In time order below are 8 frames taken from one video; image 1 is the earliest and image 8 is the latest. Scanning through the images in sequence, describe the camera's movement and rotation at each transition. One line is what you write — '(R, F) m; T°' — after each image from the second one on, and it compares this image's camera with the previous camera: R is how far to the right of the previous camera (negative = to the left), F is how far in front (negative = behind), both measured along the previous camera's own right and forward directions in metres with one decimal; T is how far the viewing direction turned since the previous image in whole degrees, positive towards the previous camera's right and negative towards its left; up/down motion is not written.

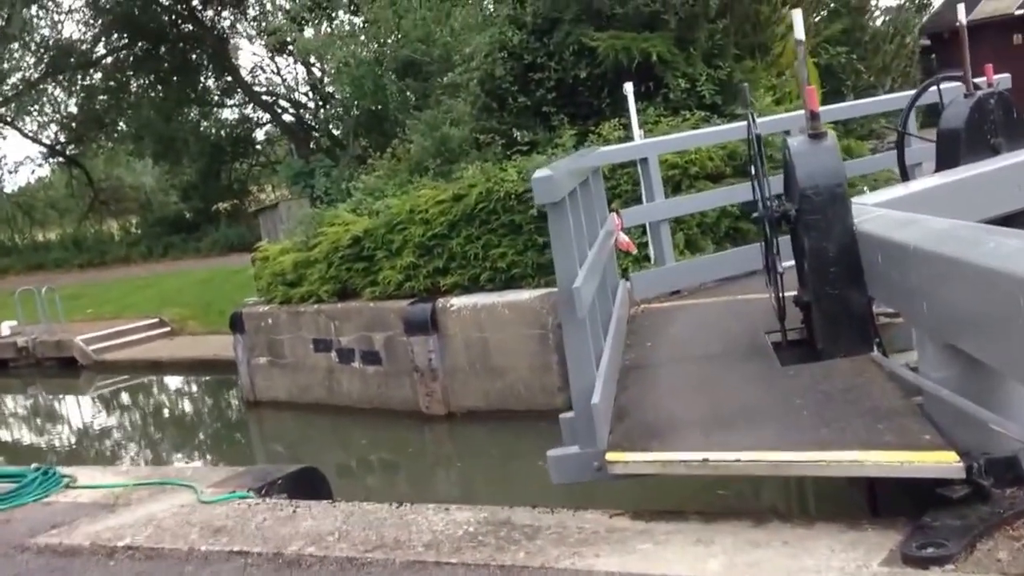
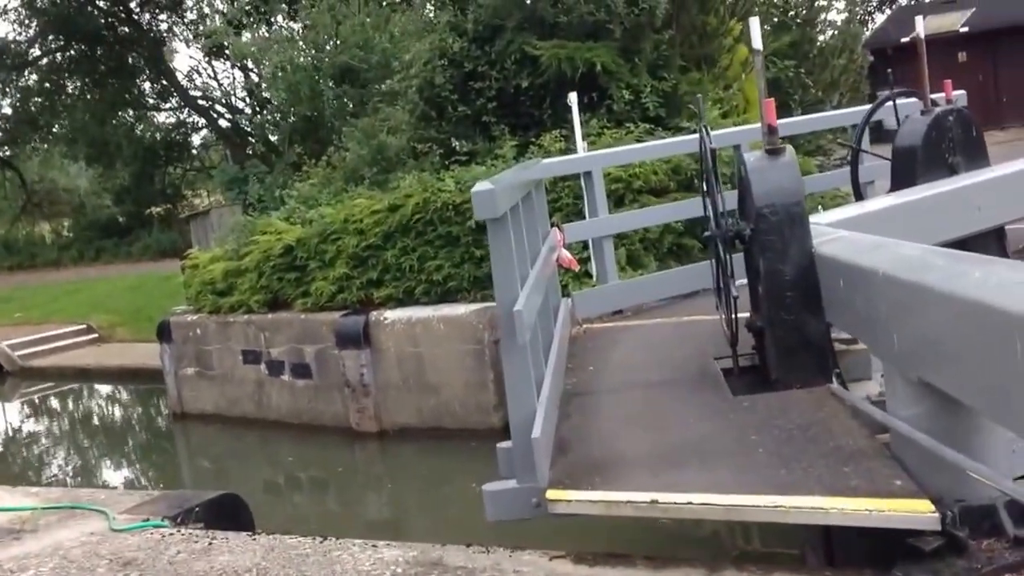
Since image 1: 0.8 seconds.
(0.0, +0.3) m; +4°
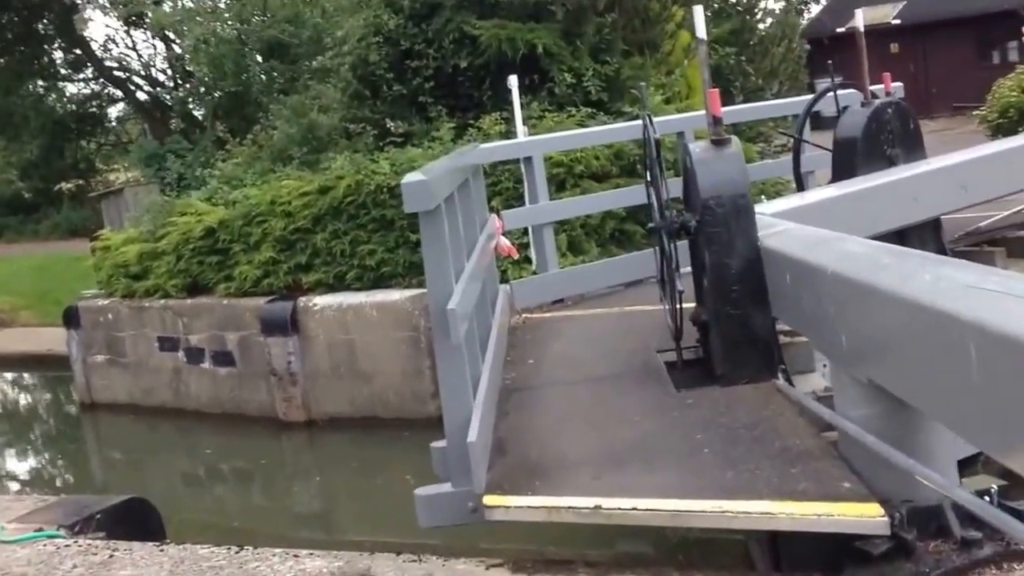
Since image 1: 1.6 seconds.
(0.0, +0.2) m; +4°
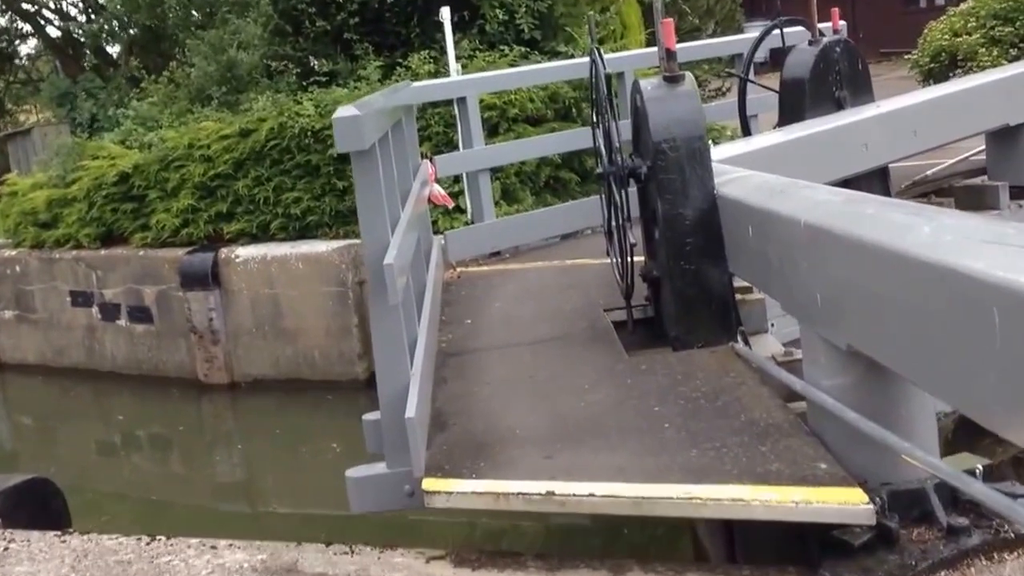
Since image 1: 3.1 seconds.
(0.0, +0.3) m; +4°
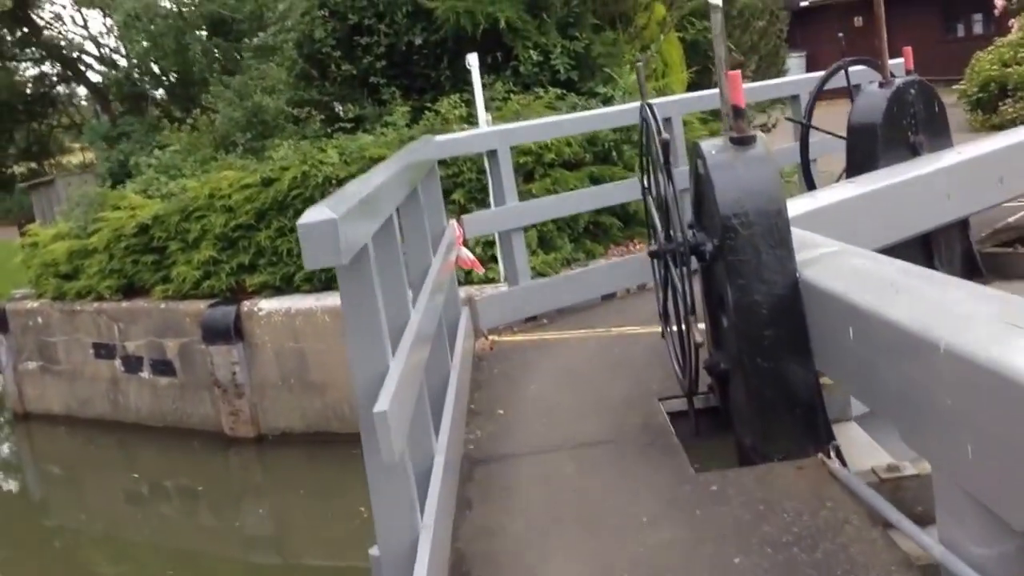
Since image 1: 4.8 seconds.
(0.0, +0.6) m; -2°
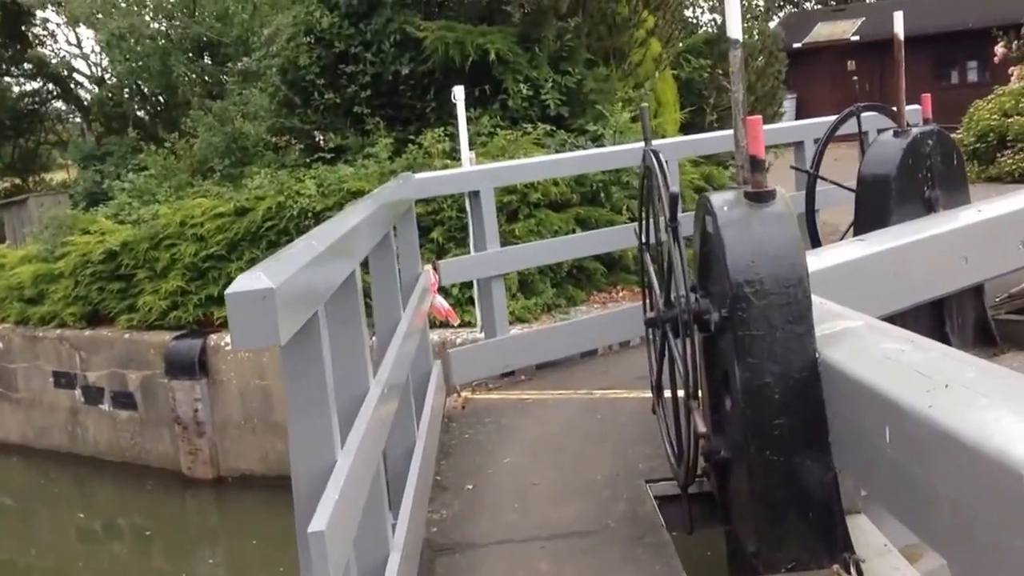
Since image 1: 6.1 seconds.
(0.0, +0.4) m; +1°
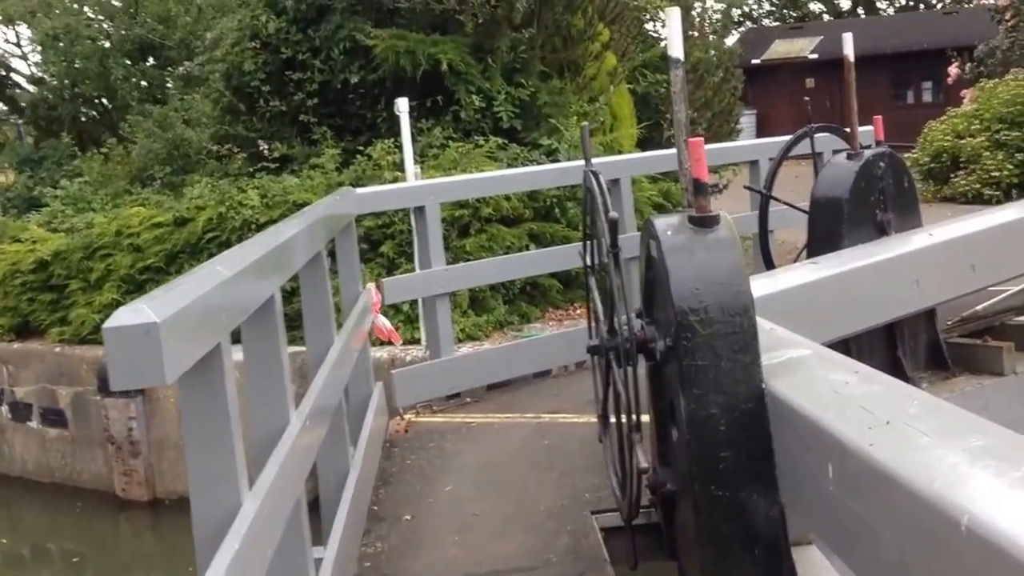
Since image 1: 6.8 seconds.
(0.0, +0.2) m; +3°
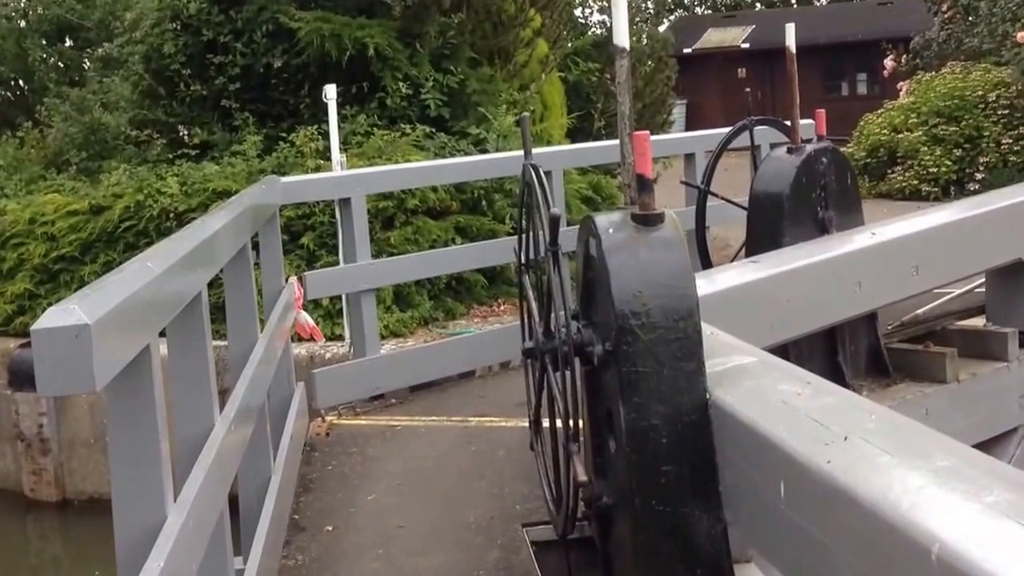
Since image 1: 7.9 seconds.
(0.0, +0.2) m; +4°
